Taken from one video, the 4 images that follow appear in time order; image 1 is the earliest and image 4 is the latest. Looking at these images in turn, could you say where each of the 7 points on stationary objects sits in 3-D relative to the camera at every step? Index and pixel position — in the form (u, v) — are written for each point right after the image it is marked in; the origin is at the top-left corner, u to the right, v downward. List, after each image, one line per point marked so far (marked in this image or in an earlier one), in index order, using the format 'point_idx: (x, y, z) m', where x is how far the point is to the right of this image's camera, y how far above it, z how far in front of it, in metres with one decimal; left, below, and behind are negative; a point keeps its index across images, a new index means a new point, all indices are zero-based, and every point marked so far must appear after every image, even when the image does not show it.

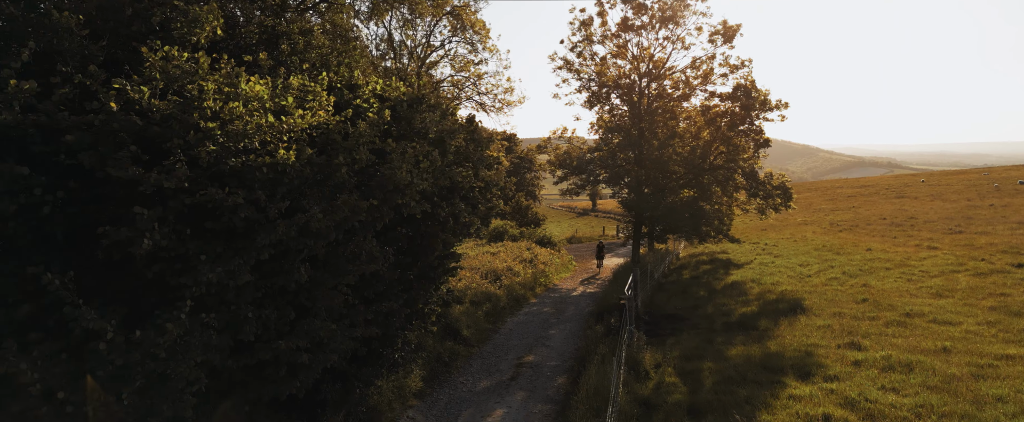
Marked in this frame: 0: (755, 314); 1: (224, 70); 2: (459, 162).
0: (+8.0, -3.4, +18.8) m
1: (-4.4, +2.1, +8.6) m
2: (-1.2, +1.1, +13.3) m
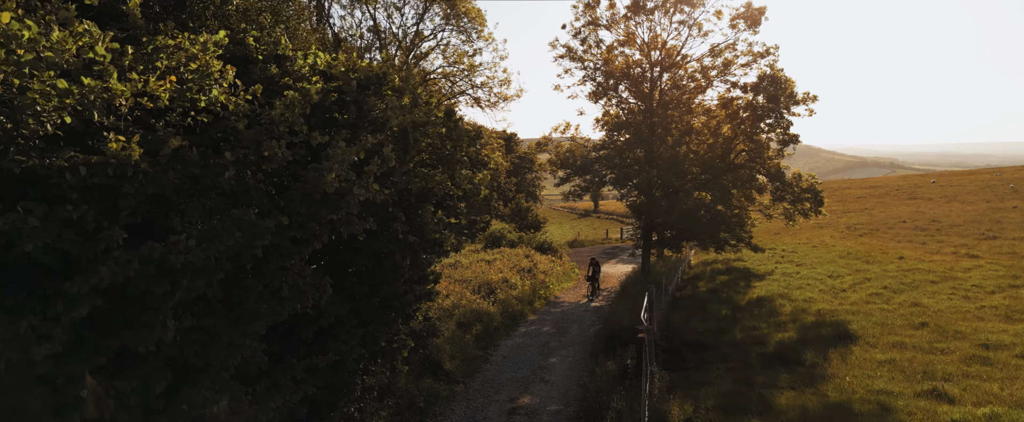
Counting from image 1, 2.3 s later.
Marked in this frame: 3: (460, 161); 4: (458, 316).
0: (+7.8, -3.6, +15.8) m
1: (-4.6, +1.9, +5.6) m
2: (-1.4, +0.9, +10.3) m
3: (-0.9, +0.9, +10.2) m
4: (-1.8, -3.5, +19.3) m
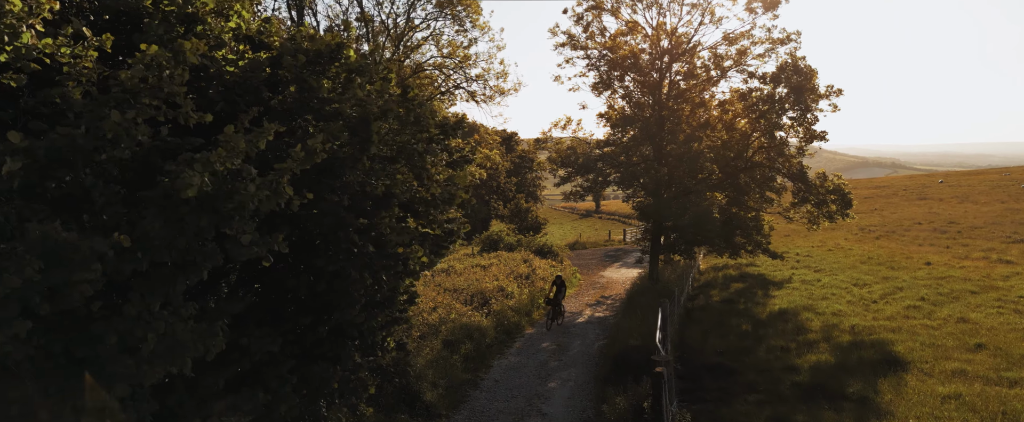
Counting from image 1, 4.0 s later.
0: (+7.6, -3.7, +13.5) m
1: (-4.8, +1.8, +3.4) m
2: (-1.6, +0.8, +8.1) m
3: (-1.1, +0.8, +8.0) m
4: (-2.0, -3.6, +17.0) m
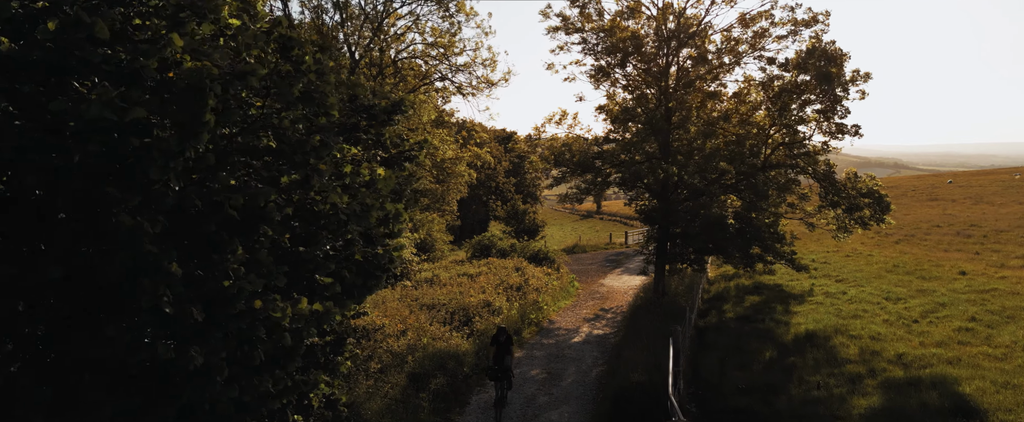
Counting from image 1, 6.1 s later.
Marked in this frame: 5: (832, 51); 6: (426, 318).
0: (+7.1, -3.9, +10.7) m
1: (-5.3, +1.6, +0.6) m
2: (-2.1, +0.6, +5.3) m
3: (-1.6, +0.6, +5.3) m
4: (-2.5, -3.8, +14.3) m
5: (+10.9, +5.4, +19.4) m
6: (-2.8, -3.5, +18.9) m
